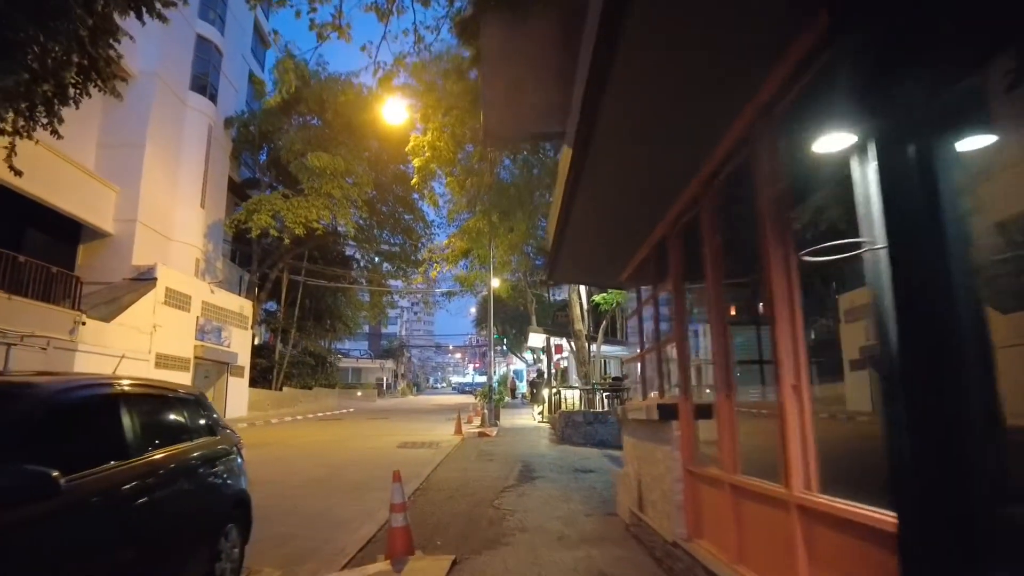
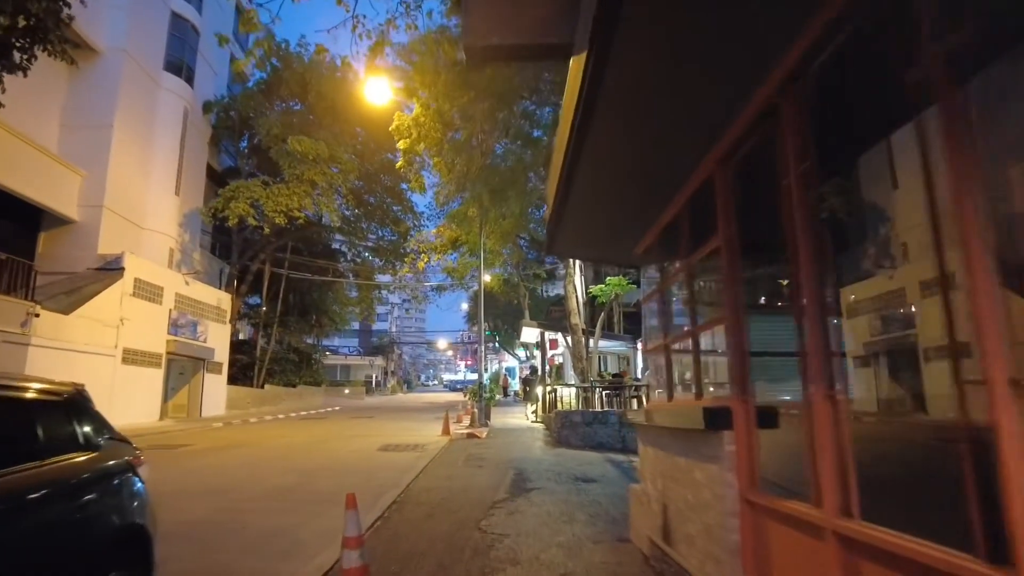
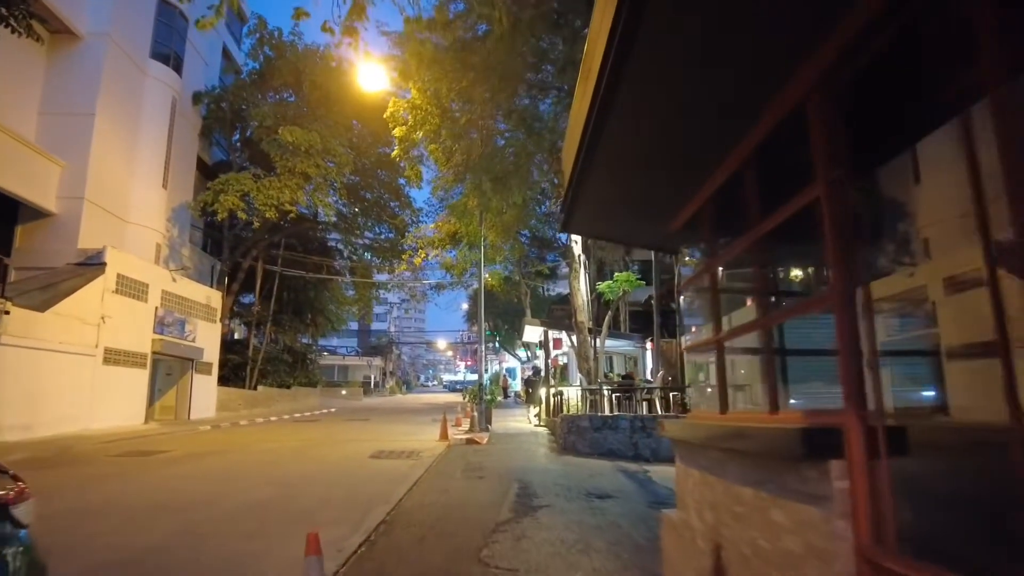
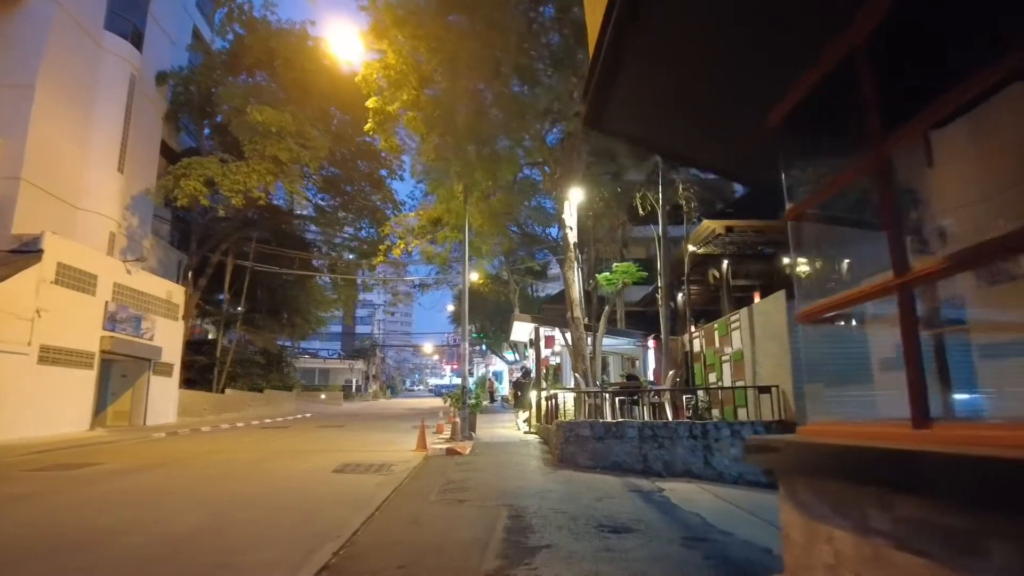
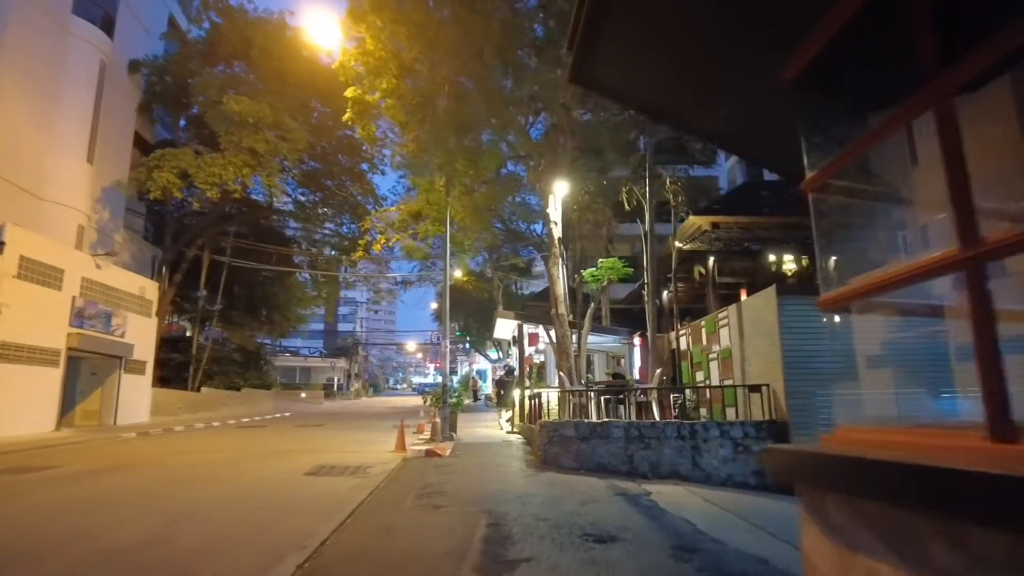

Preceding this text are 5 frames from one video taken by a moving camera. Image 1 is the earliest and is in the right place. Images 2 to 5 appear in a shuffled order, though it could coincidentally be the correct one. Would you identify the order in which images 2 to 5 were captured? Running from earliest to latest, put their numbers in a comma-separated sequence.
2, 3, 4, 5
